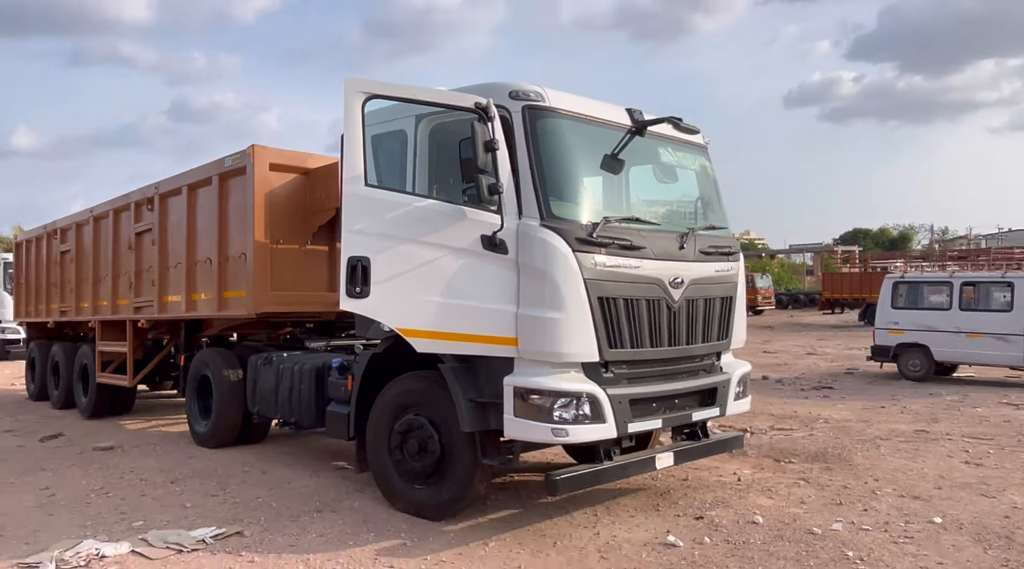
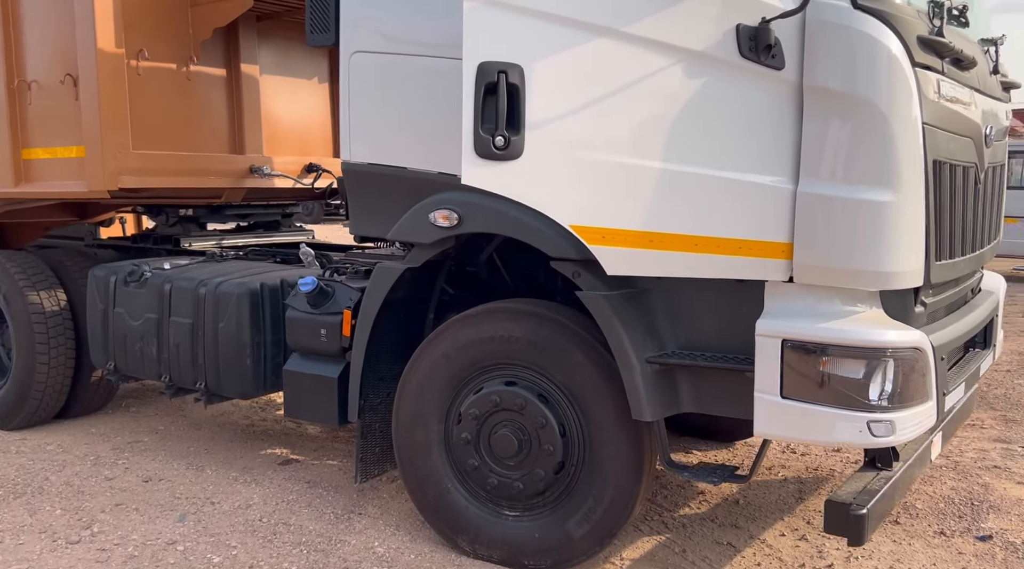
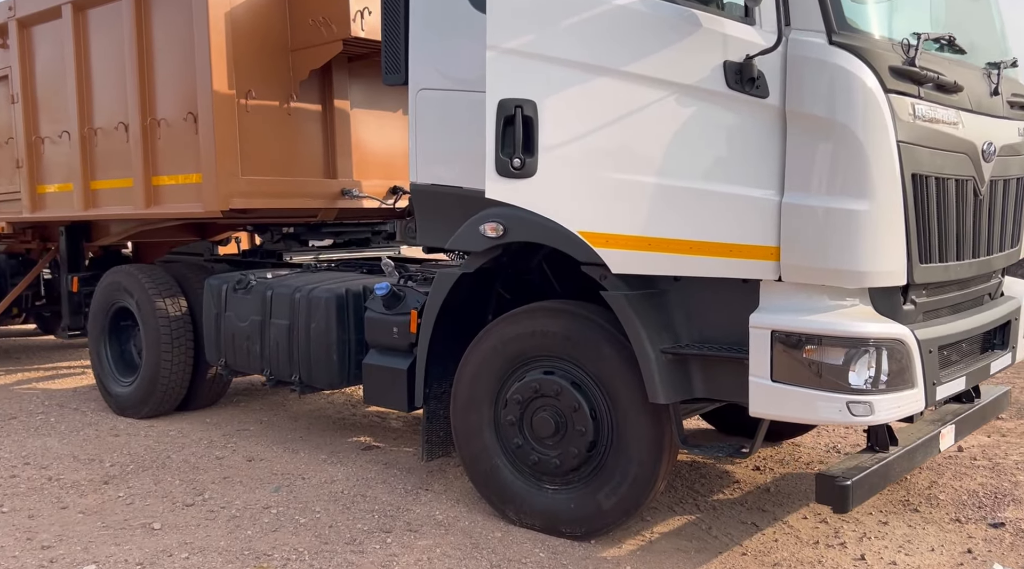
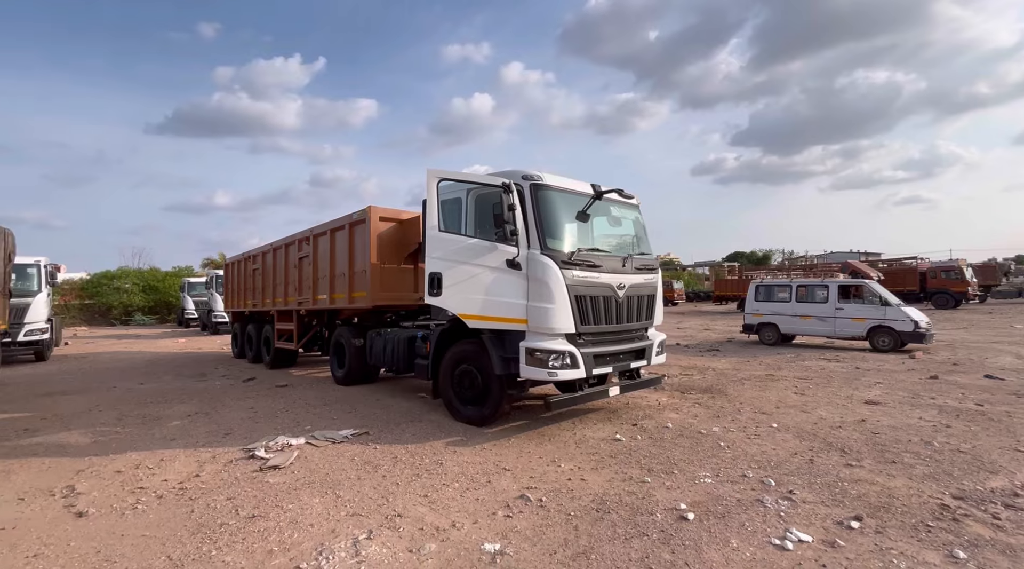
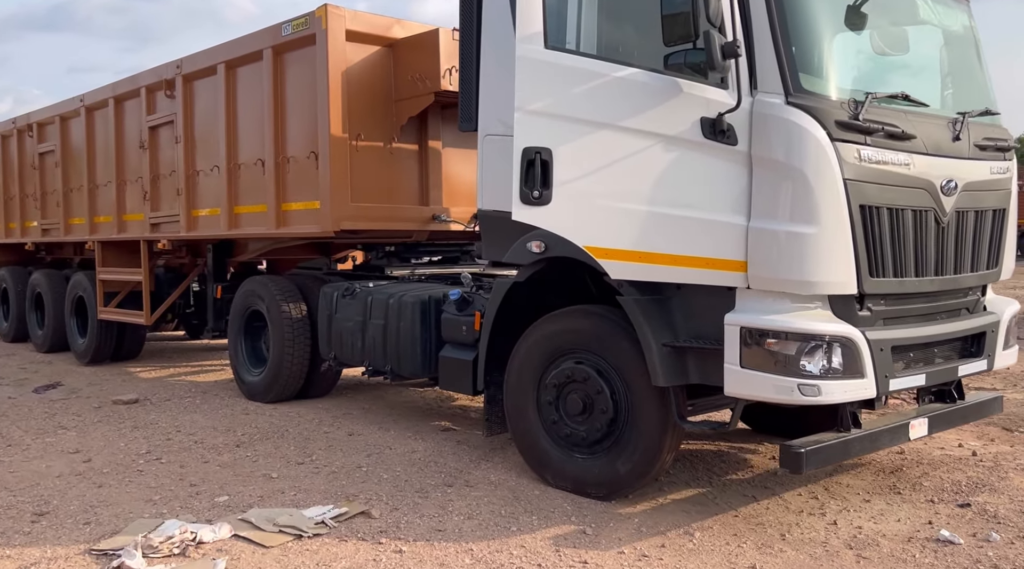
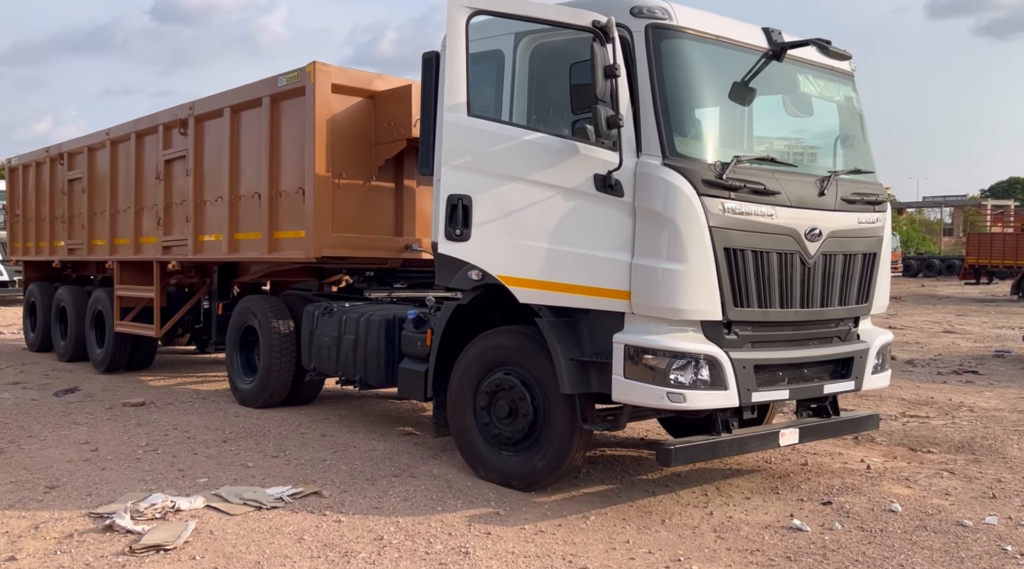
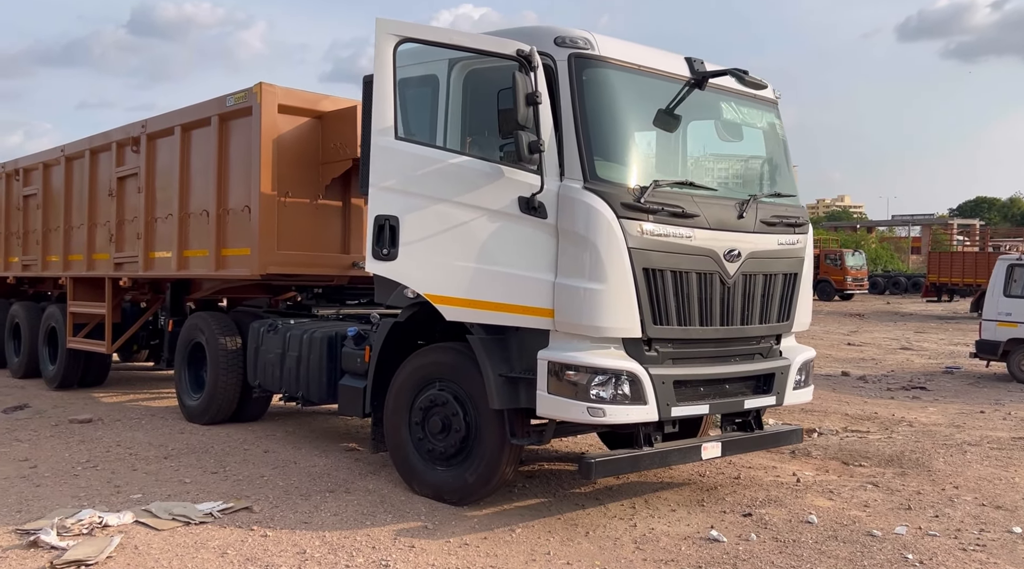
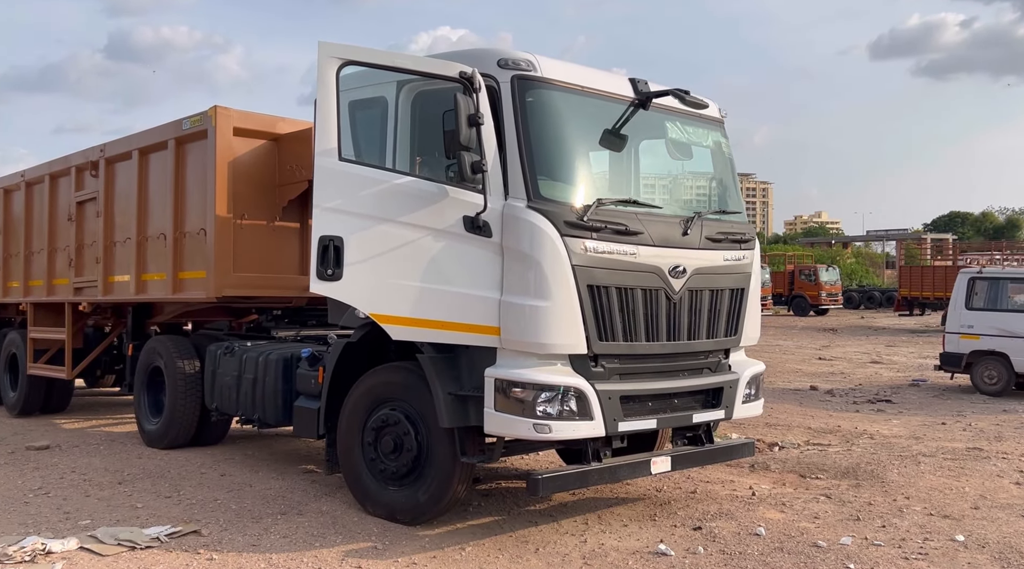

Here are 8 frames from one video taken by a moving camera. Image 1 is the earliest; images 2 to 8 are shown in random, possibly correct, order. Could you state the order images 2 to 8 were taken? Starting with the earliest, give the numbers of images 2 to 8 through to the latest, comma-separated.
4, 8, 7, 6, 5, 3, 2
